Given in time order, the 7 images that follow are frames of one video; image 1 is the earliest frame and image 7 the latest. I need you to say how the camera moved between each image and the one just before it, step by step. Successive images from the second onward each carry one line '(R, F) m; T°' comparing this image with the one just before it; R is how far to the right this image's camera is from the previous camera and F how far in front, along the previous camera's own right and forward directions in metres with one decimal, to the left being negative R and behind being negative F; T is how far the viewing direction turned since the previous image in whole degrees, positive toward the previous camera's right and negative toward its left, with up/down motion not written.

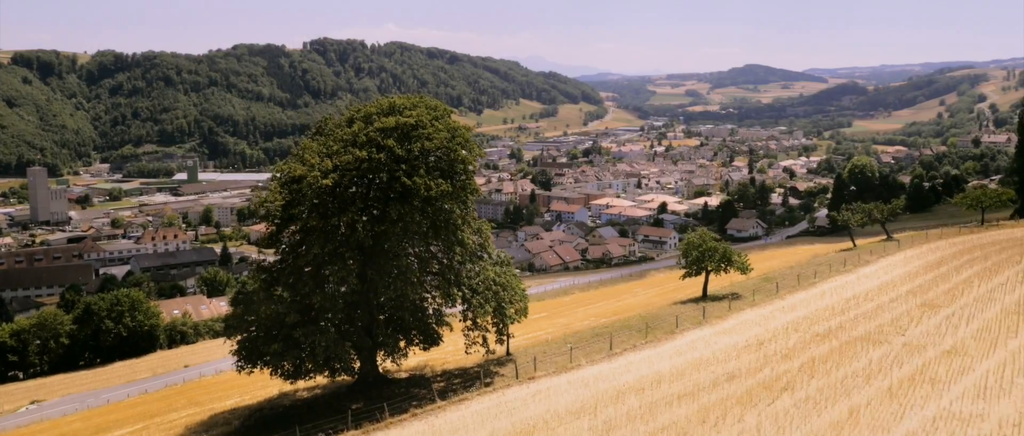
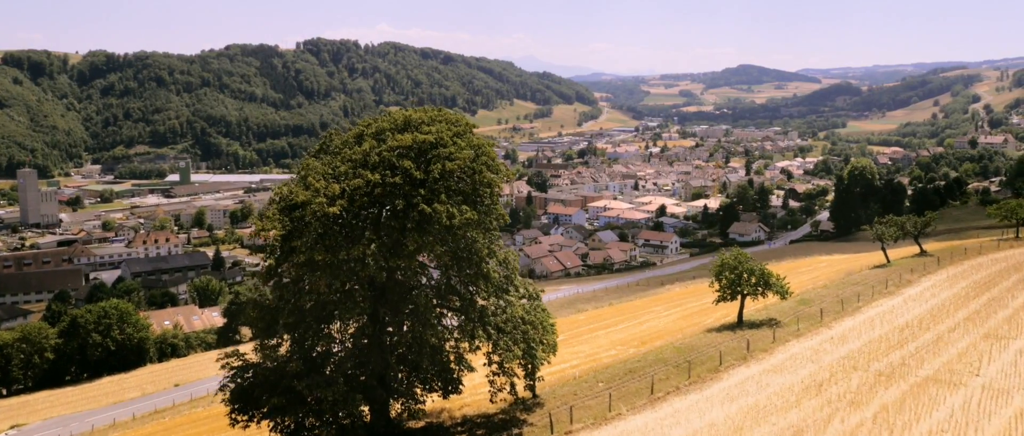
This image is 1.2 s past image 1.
(-0.3, +0.9) m; 0°
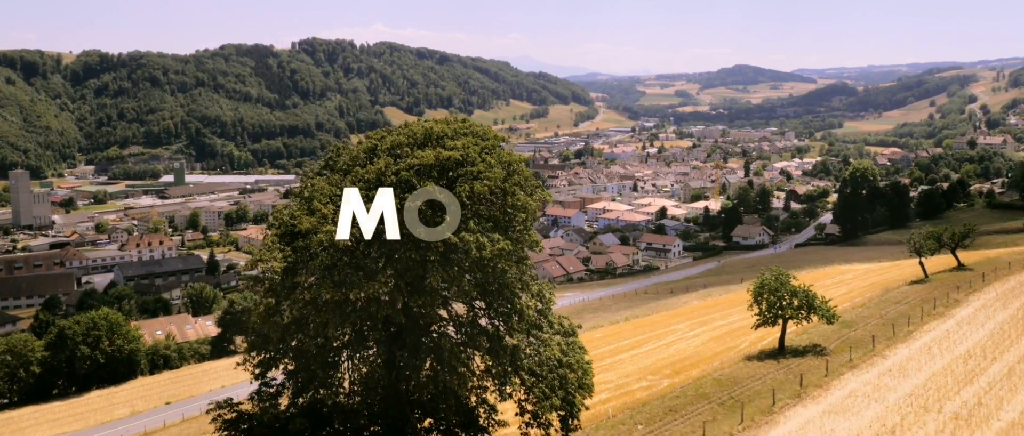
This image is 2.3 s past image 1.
(-0.3, +0.8) m; 0°
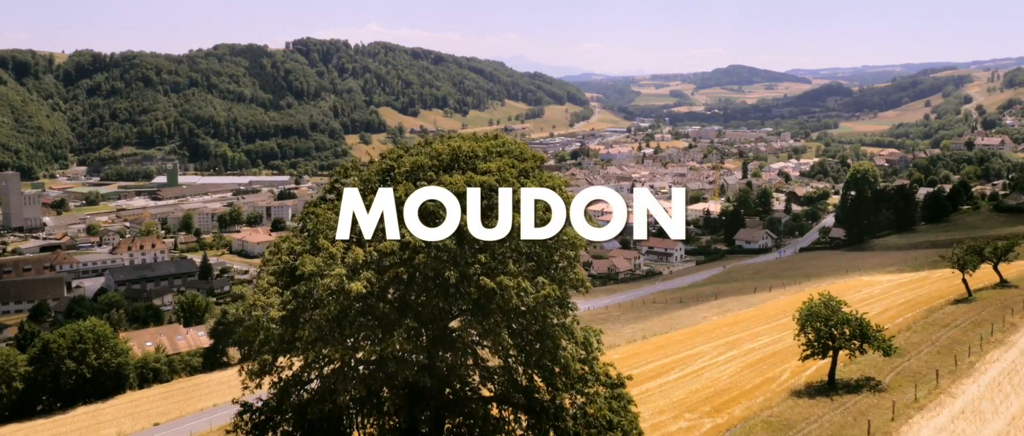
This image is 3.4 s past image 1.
(-0.3, +0.9) m; 0°
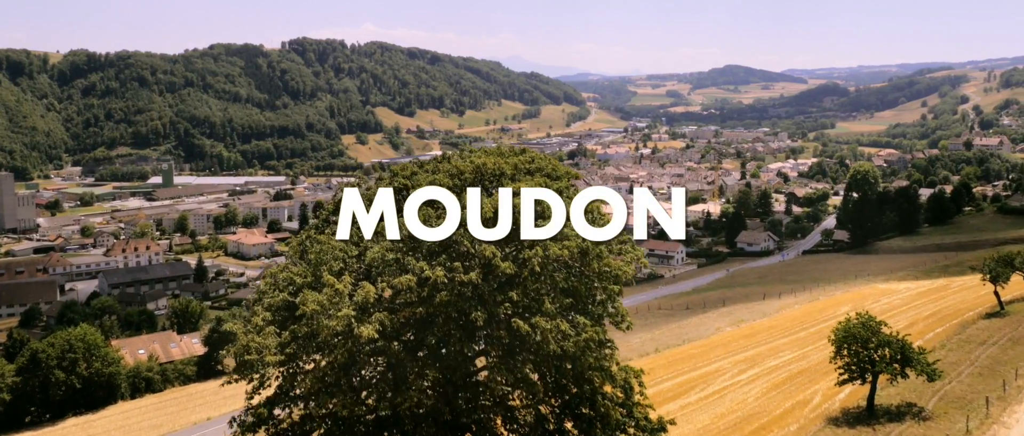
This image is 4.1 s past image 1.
(-0.2, +0.6) m; 0°
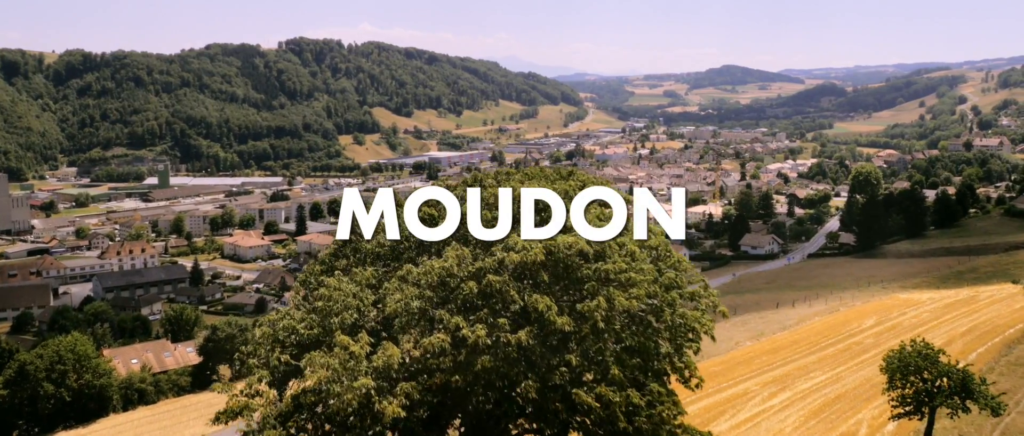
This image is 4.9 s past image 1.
(-0.2, +0.7) m; 0°
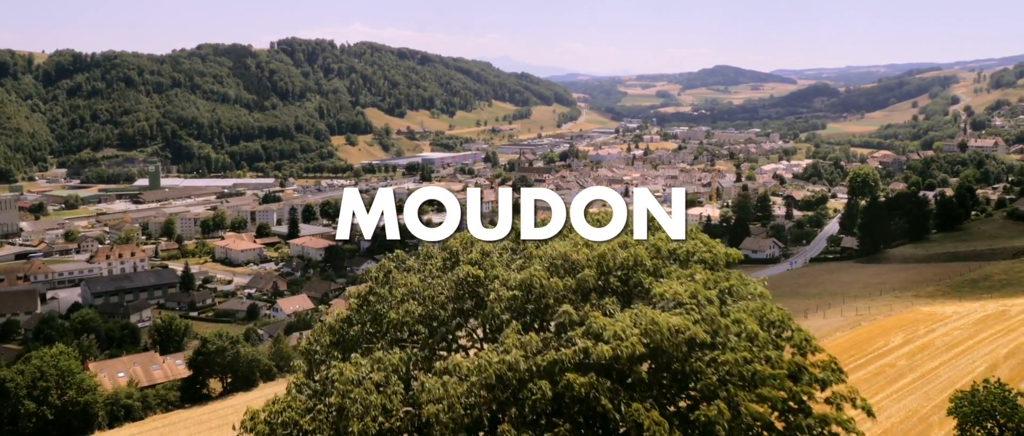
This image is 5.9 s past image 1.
(-0.3, +0.8) m; +1°
